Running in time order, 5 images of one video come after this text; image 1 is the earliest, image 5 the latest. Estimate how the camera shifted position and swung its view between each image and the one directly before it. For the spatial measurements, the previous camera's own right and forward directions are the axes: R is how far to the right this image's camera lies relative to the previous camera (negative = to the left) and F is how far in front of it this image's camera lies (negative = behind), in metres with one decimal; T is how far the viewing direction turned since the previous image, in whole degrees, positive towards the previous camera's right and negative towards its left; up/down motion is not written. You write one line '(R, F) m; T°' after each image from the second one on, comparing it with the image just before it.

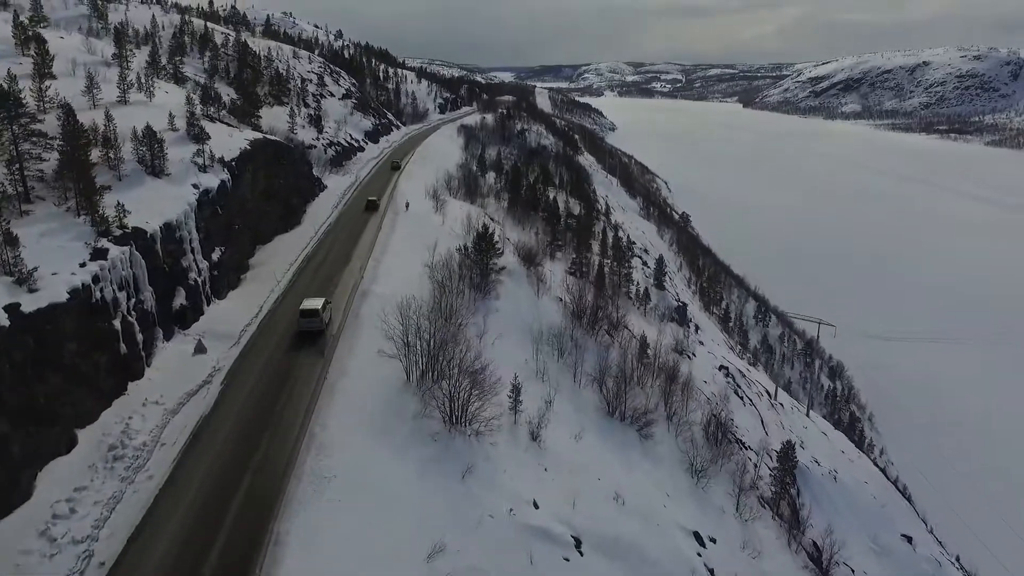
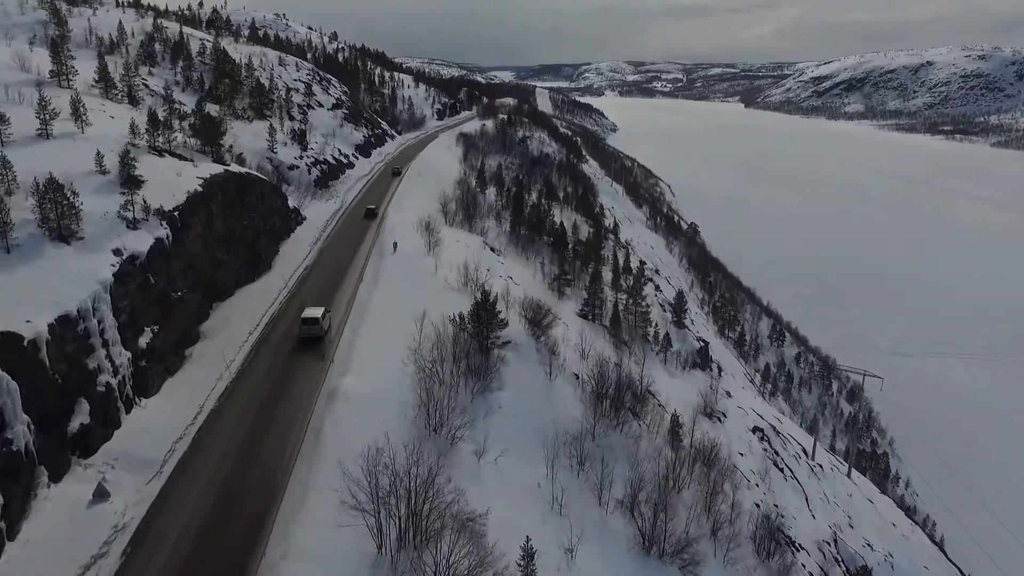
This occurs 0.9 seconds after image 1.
(-0.2, +5.7) m; 0°
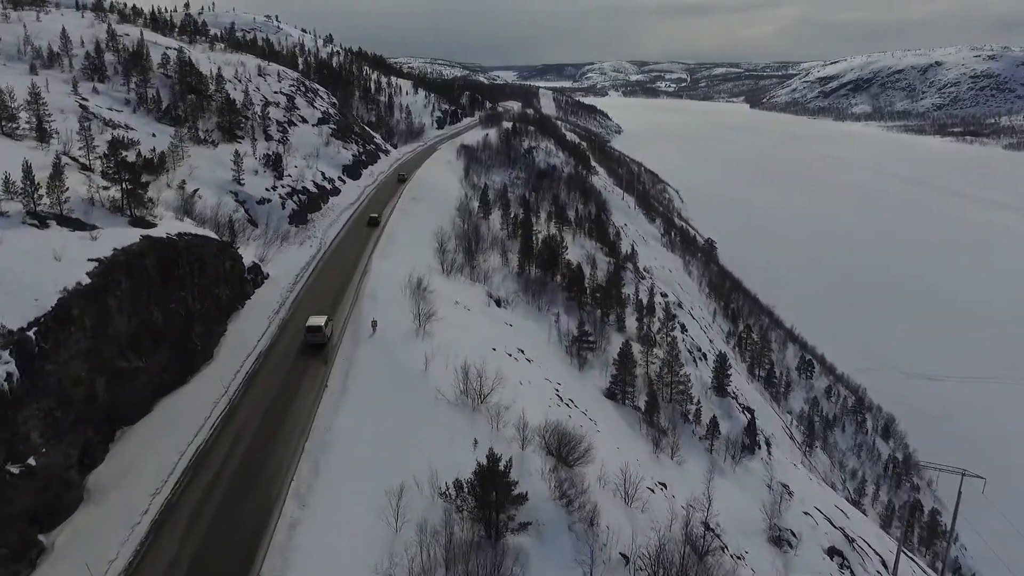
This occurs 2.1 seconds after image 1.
(-0.4, +8.3) m; 0°
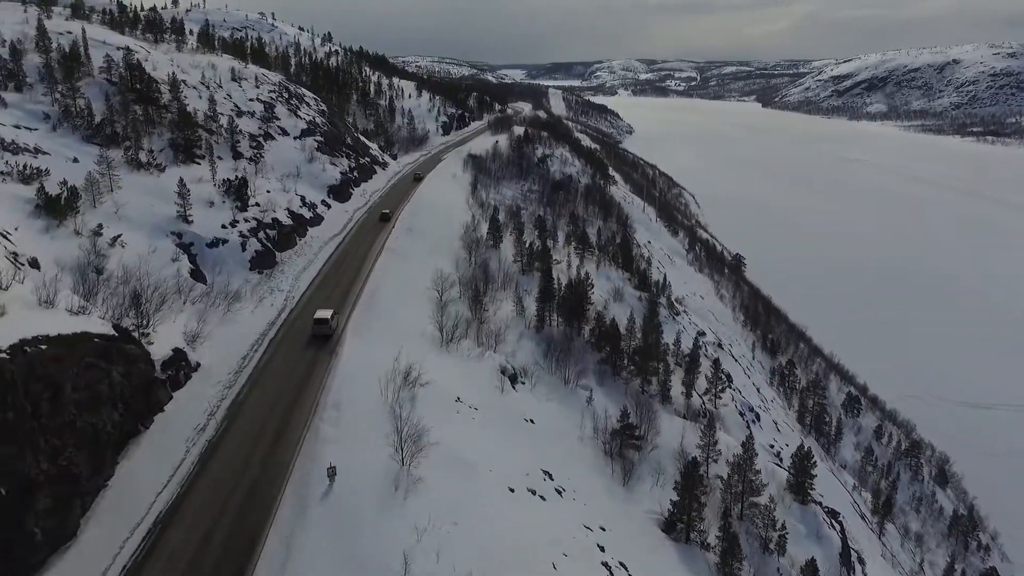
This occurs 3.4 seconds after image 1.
(-0.5, +9.9) m; -1°
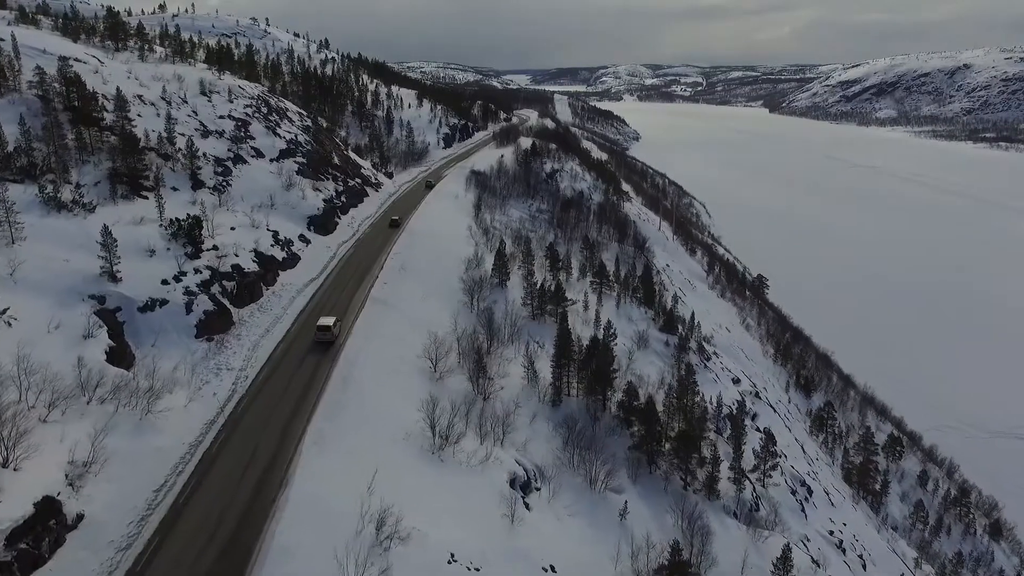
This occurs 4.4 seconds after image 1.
(-0.3, +7.6) m; 0°
